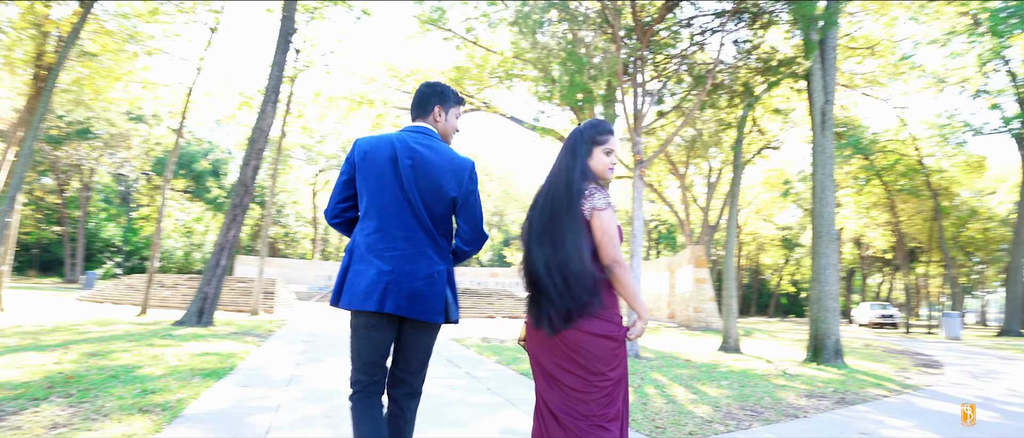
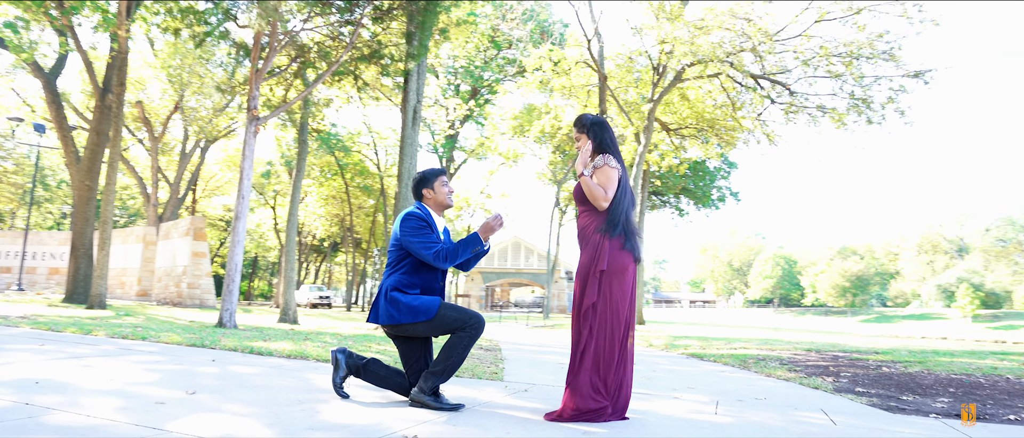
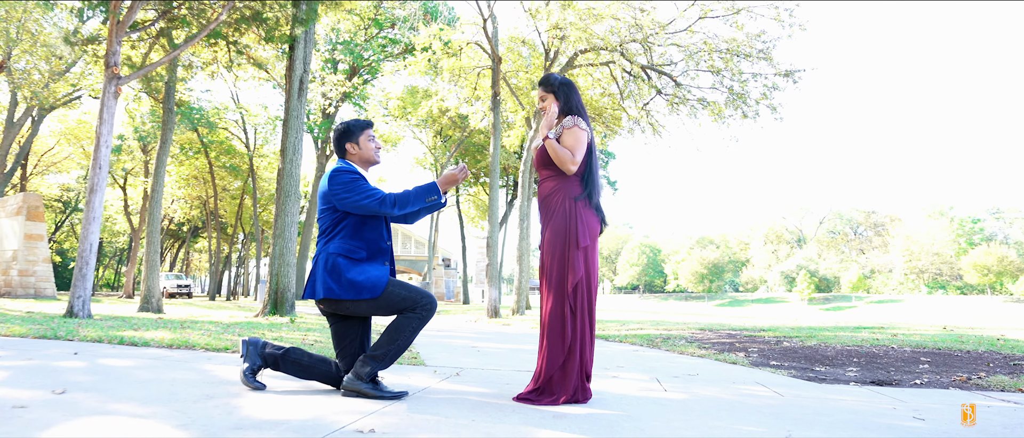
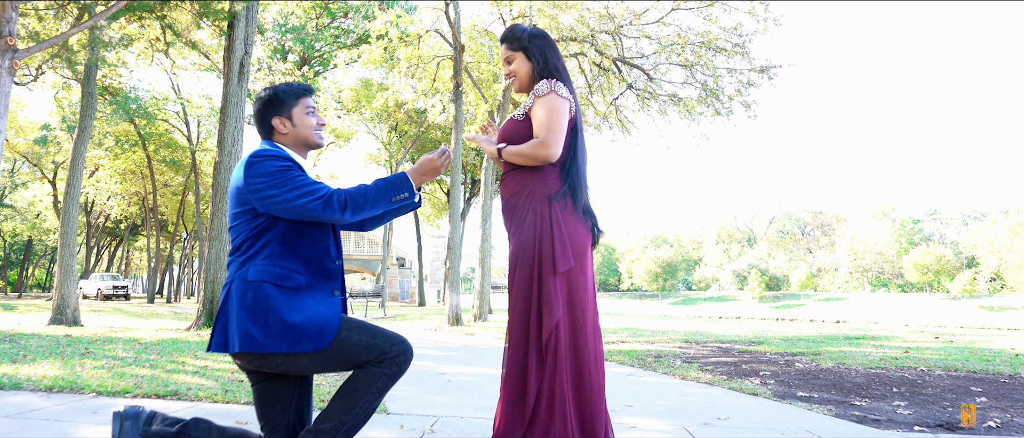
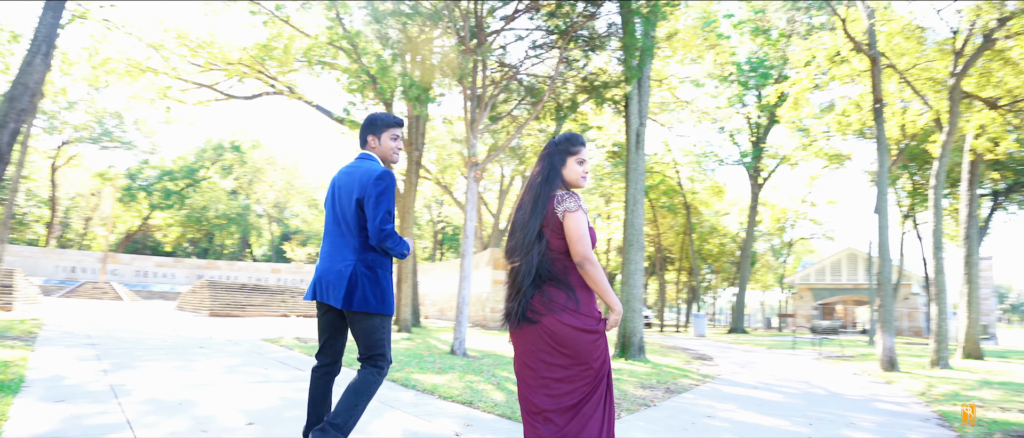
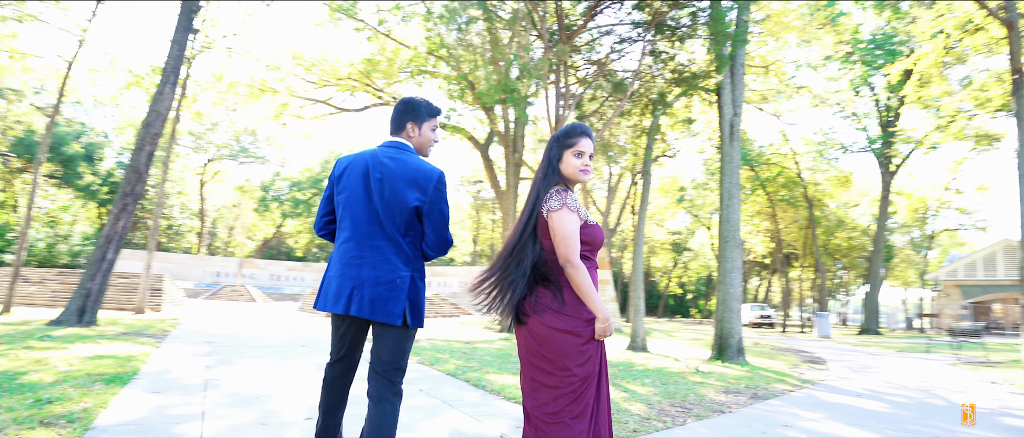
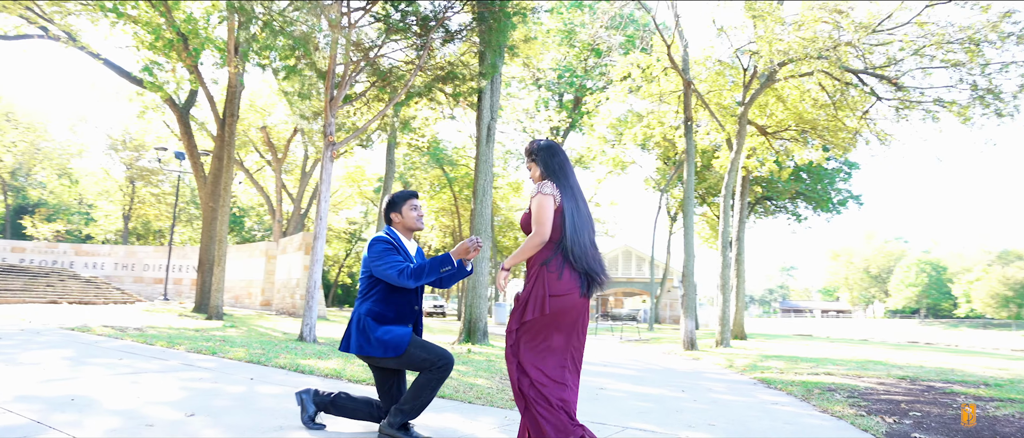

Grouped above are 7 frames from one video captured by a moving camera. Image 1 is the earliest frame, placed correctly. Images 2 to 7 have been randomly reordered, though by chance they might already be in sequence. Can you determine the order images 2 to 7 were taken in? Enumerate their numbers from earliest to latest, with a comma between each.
6, 5, 7, 2, 3, 4
